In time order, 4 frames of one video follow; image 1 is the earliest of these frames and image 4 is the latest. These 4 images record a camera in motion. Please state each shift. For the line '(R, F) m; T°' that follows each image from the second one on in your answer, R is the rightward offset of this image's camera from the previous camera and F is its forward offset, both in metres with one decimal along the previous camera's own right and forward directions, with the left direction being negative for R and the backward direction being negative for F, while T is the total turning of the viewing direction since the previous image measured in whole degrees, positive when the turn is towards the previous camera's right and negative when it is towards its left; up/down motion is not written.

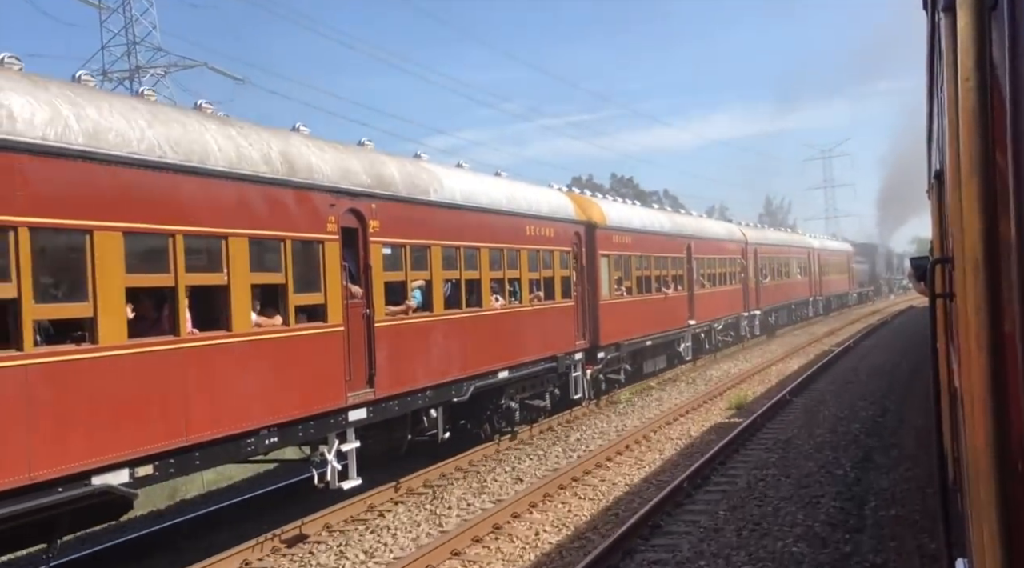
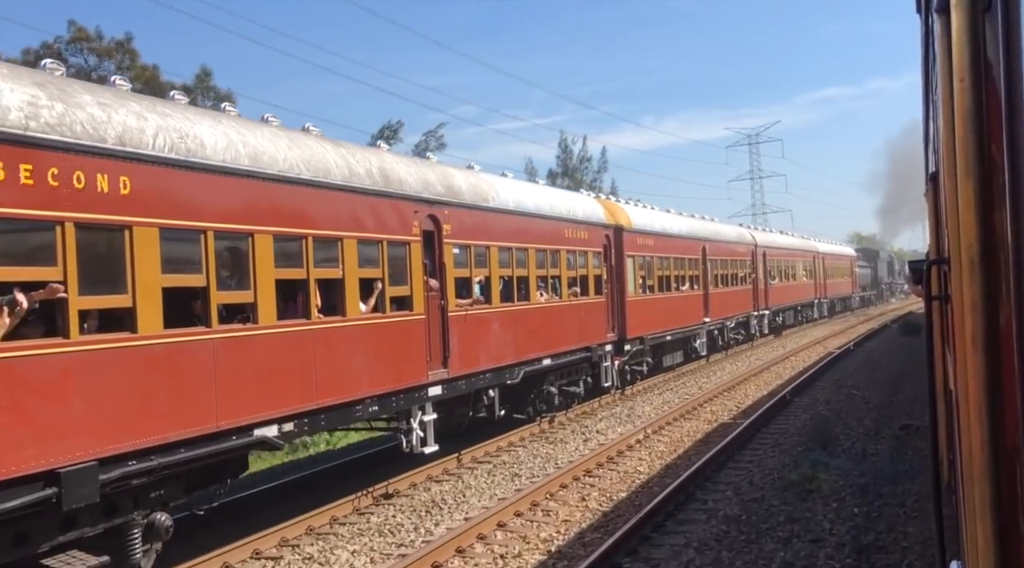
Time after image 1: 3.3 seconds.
(-0.6, -1.6) m; 0°
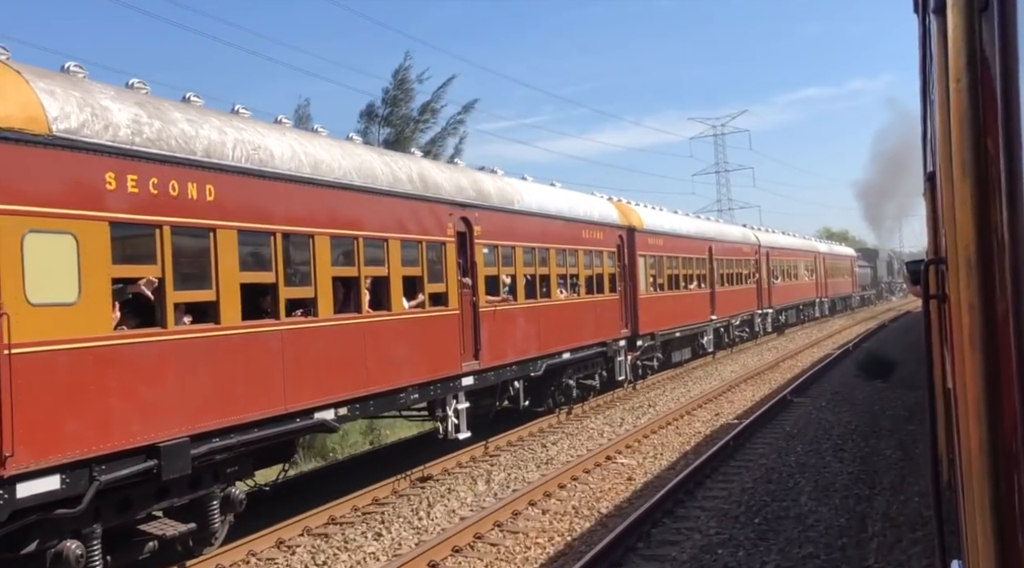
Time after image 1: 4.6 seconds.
(-0.3, -0.8) m; 0°
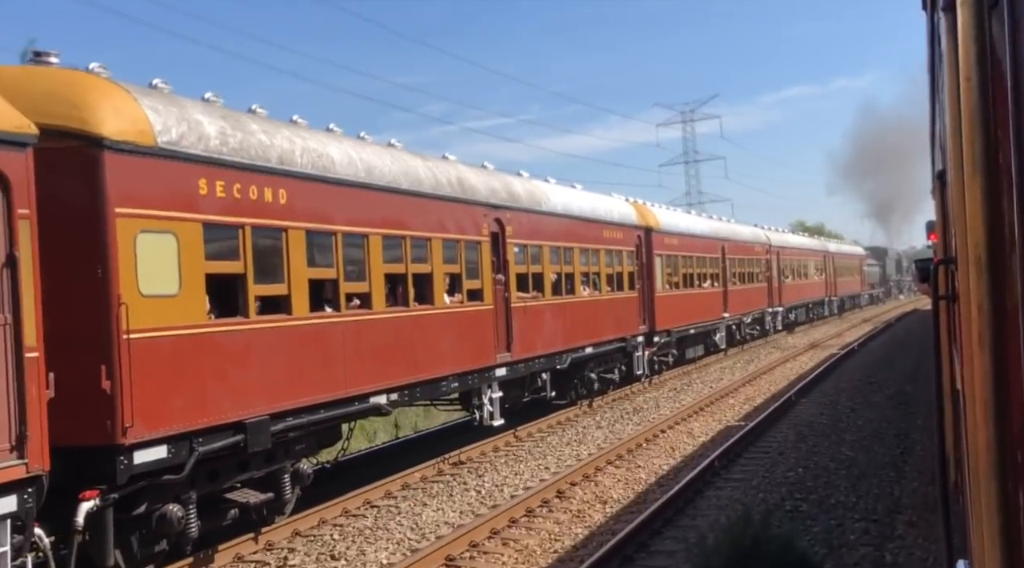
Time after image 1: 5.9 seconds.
(-0.3, -0.8) m; 0°
